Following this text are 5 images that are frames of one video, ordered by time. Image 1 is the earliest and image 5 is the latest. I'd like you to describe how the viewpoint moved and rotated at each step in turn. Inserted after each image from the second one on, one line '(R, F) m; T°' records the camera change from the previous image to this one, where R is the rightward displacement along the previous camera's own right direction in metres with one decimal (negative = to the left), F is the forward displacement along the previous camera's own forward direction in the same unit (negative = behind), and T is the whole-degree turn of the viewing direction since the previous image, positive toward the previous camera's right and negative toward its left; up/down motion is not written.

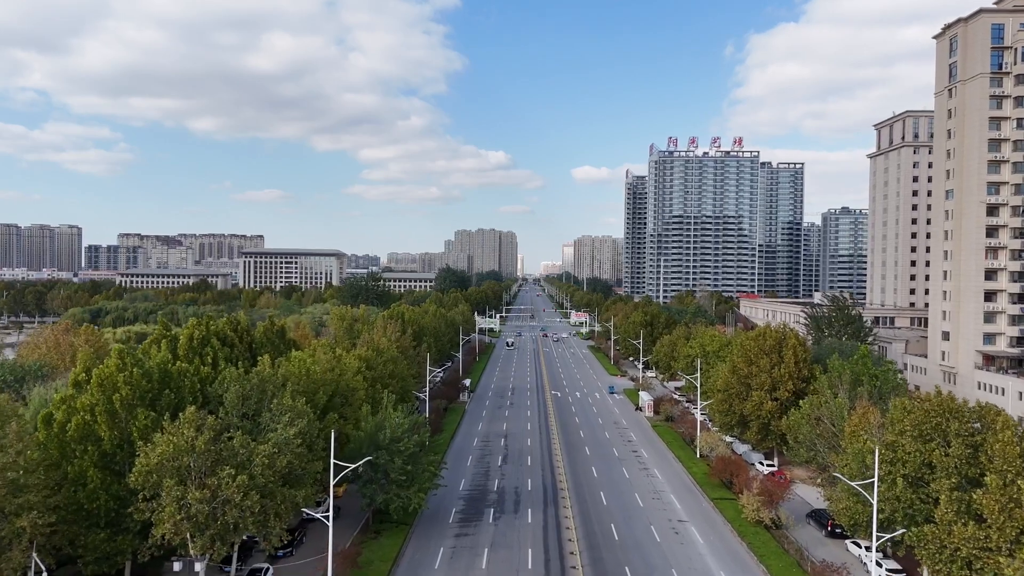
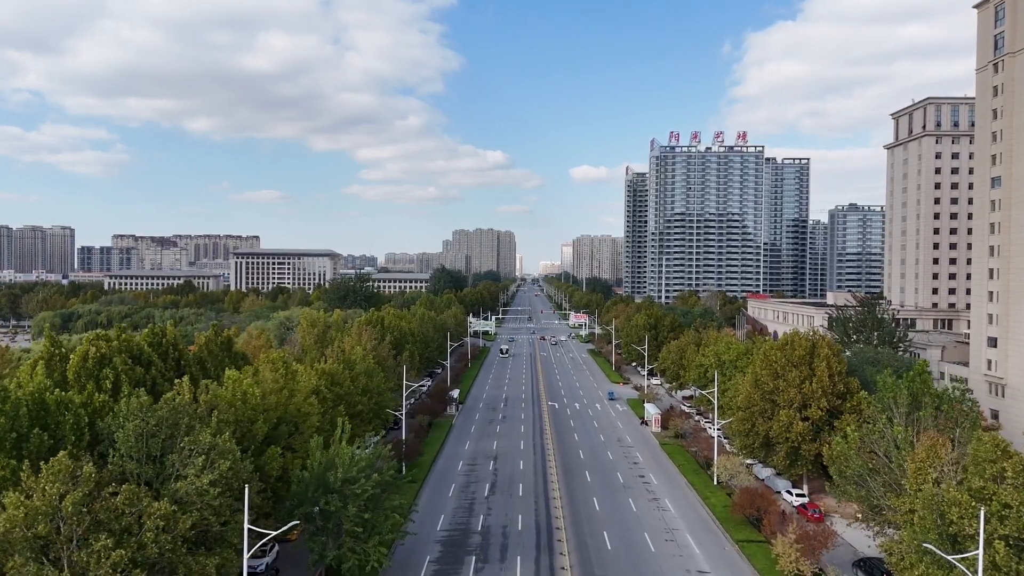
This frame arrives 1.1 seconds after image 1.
(+0.7, +6.2) m; 0°
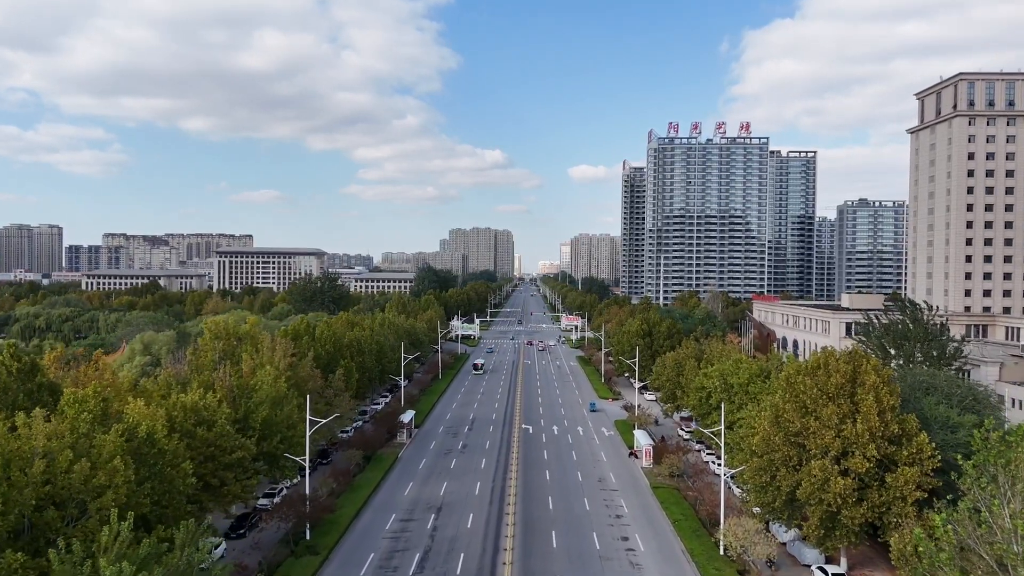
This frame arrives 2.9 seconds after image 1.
(+2.8, +10.3) m; 0°
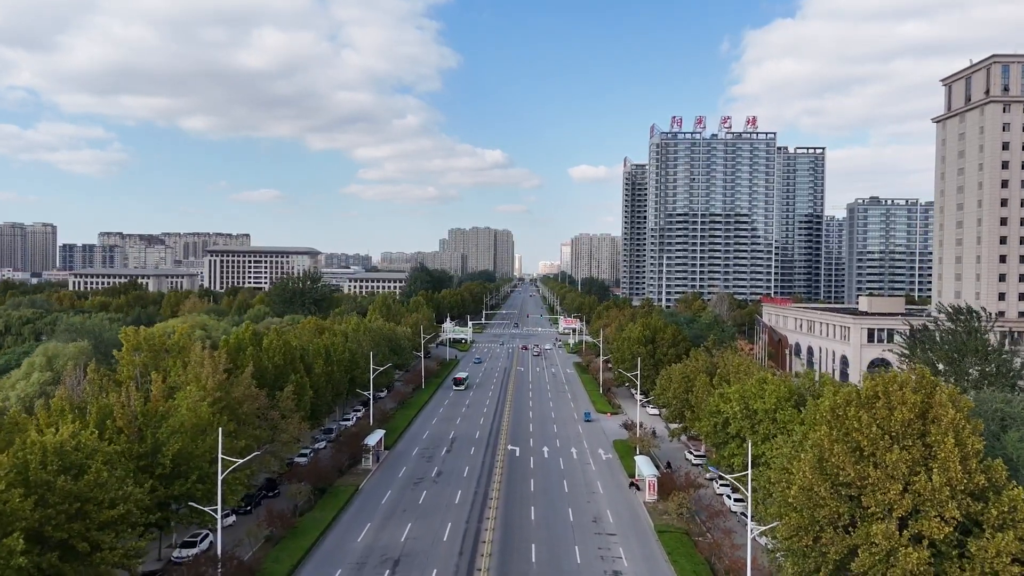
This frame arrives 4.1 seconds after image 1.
(+1.2, +6.7) m; 0°
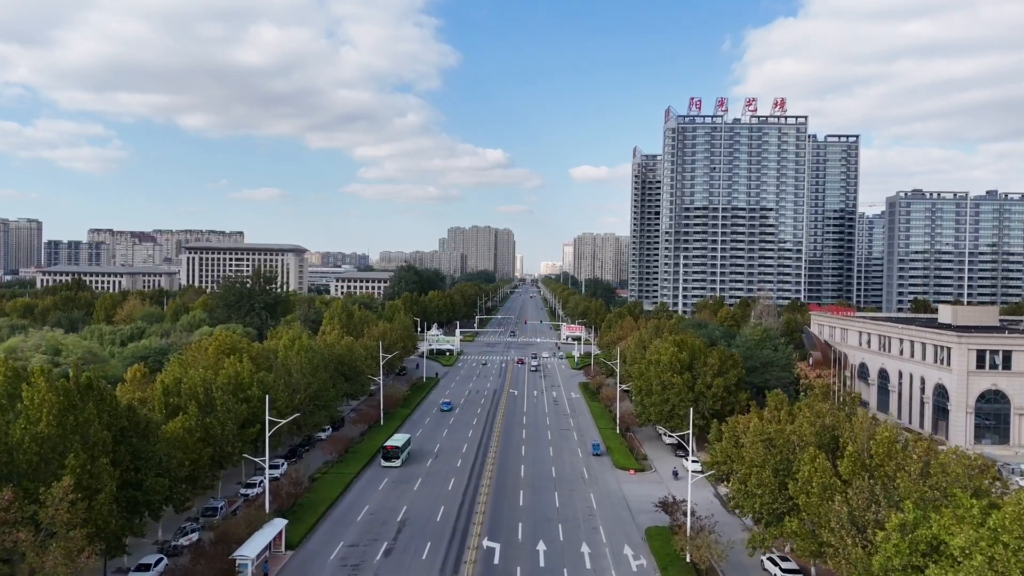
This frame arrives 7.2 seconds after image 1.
(+1.0, +17.6) m; 0°
